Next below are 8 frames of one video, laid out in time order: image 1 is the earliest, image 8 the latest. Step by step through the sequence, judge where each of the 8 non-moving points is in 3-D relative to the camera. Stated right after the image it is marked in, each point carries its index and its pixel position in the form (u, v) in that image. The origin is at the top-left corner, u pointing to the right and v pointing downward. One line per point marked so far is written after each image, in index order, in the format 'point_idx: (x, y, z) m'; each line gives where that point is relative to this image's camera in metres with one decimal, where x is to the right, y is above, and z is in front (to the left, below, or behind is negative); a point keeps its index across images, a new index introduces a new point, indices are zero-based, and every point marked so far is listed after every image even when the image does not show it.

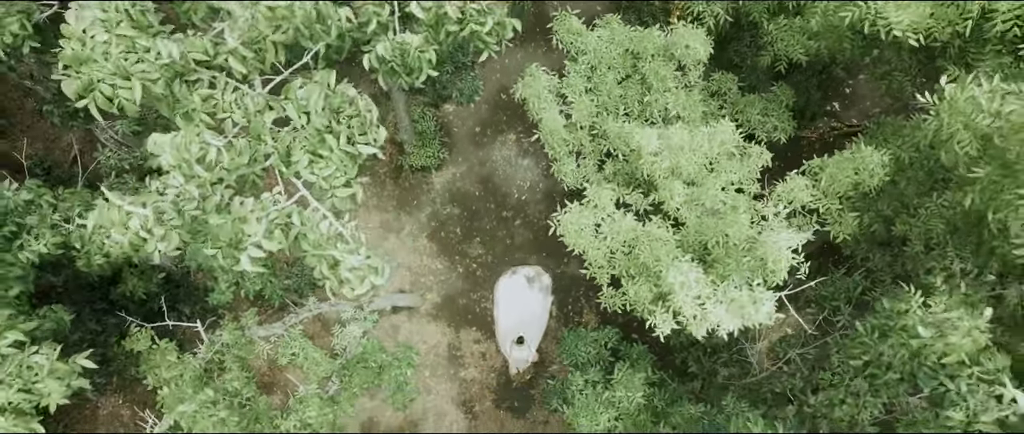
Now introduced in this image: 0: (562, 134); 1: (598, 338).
0: (+0.6, +1.1, +9.2) m
1: (+1.2, -1.5, +9.8) m
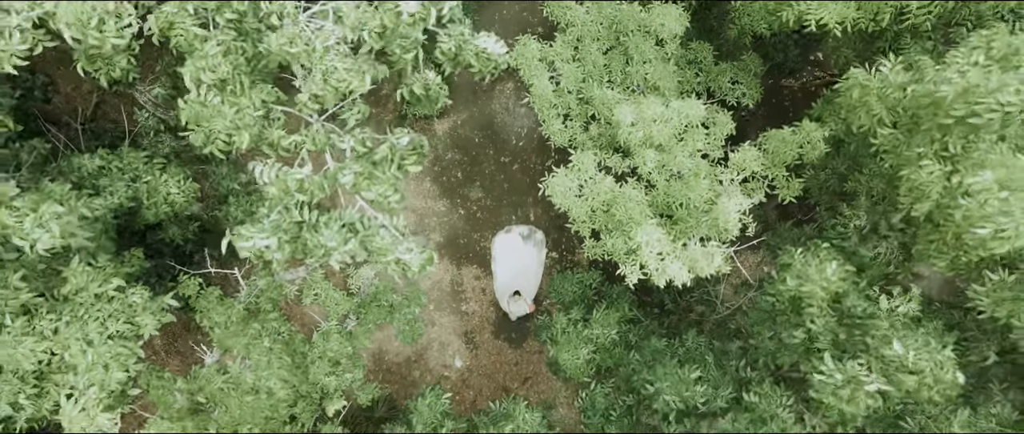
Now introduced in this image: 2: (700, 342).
0: (+0.5, +1.7, +10.3) m
1: (+1.1, -0.9, +11.2) m
2: (+2.4, -1.6, +9.7) m
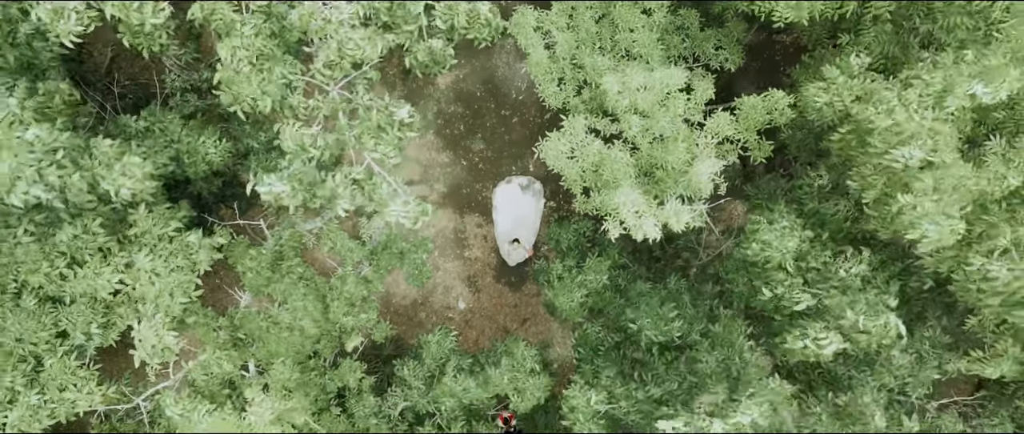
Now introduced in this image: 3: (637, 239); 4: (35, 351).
0: (+0.5, +2.3, +11.2) m
1: (+1.1, -0.2, +12.3) m
2: (+2.4, -1.0, +10.8) m
3: (+1.6, -0.3, +9.7) m
4: (-5.2, -1.5, +8.3) m
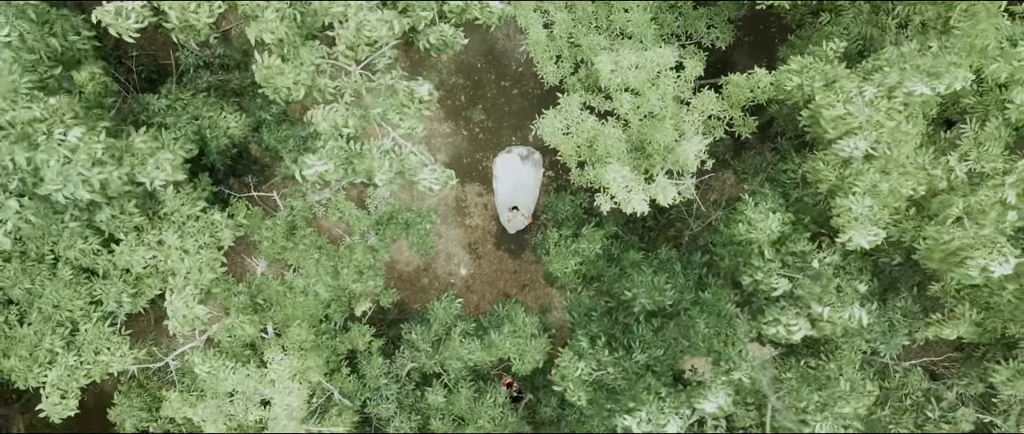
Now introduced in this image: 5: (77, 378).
0: (+0.5, +2.7, +11.7) m
1: (+1.1, +0.3, +12.9) m
2: (+2.4, -0.6, +11.5) m
3: (+1.6, +0.1, +10.3) m
4: (-5.2, -1.2, +9.0) m
5: (-5.1, -1.9, +8.9) m
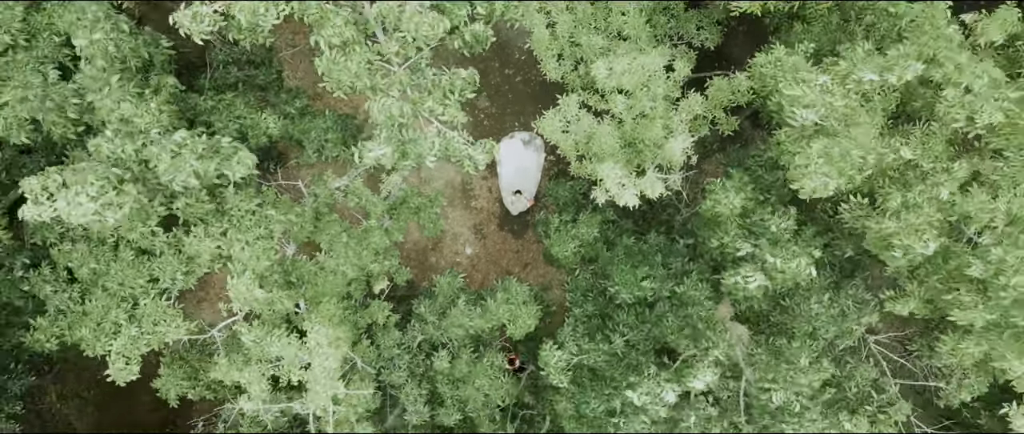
0: (+0.6, +2.9, +12.8) m
1: (+1.1, +0.6, +14.1) m
2: (+2.5, -0.4, +12.7) m
3: (+1.6, +0.2, +11.5) m
4: (-5.1, -1.0, +10.2) m
5: (-5.0, -1.7, +10.2) m
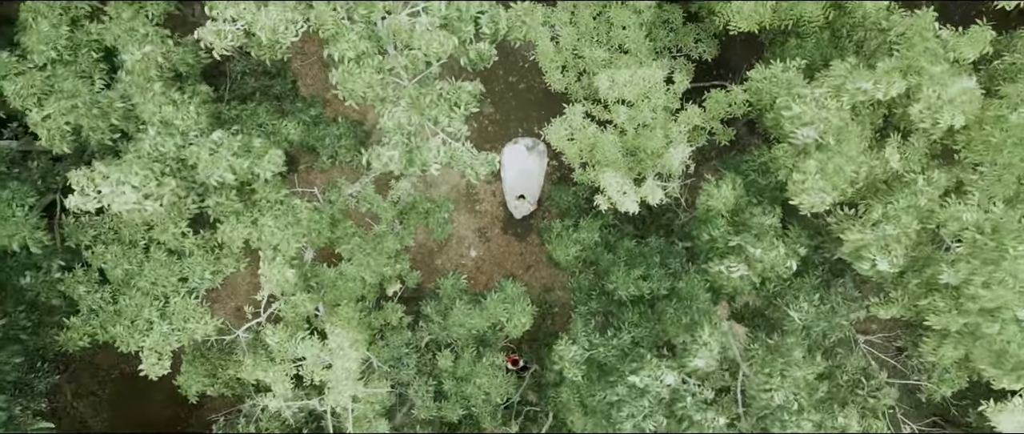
0: (+0.7, +2.9, +13.4) m
1: (+1.2, +0.5, +14.7) m
2: (+2.6, -0.5, +13.3) m
3: (+1.7, +0.2, +12.1) m
4: (-5.0, -1.1, +10.8) m
5: (-4.9, -1.8, +10.8) m
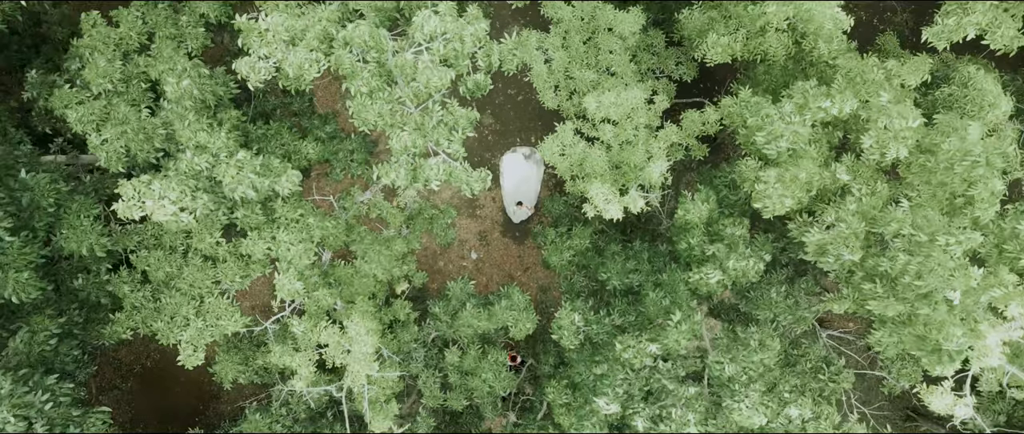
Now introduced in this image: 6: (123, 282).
0: (+0.7, +2.7, +14.9) m
1: (+1.2, +0.3, +16.2) m
2: (+2.5, -0.6, +14.7) m
3: (+1.7, 0.0, +13.5) m
4: (-5.1, -1.2, +12.2) m
5: (-5.0, -1.9, +12.2) m
6: (-6.4, -1.1, +12.5) m
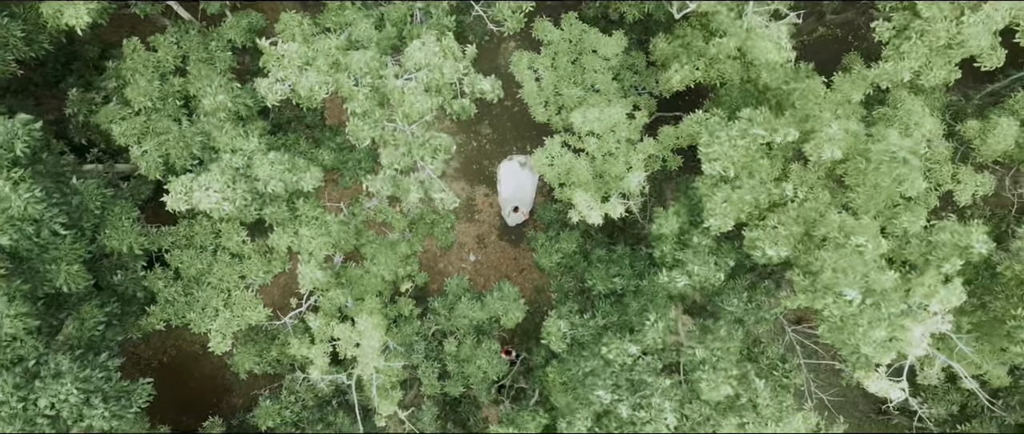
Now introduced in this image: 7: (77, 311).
0: (+0.5, +2.6, +16.4) m
1: (+1.1, +0.2, +17.7) m
2: (+2.4, -0.7, +16.2) m
3: (+1.5, -0.1, +15.0) m
4: (-5.2, -1.3, +13.7) m
5: (-5.1, -2.0, +13.7) m
6: (-6.6, -1.1, +14.0) m
7: (-7.7, -1.7, +13.4) m
